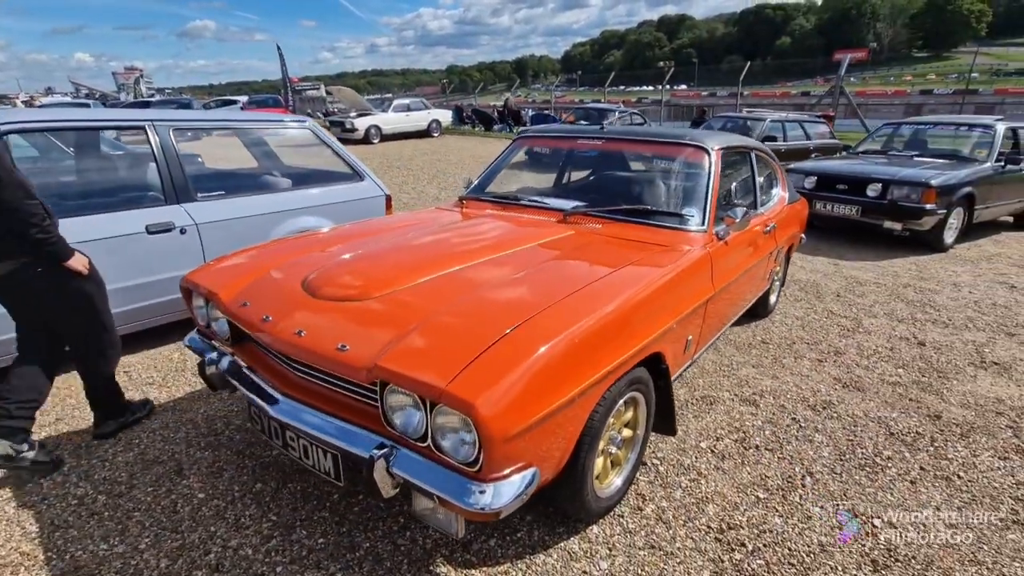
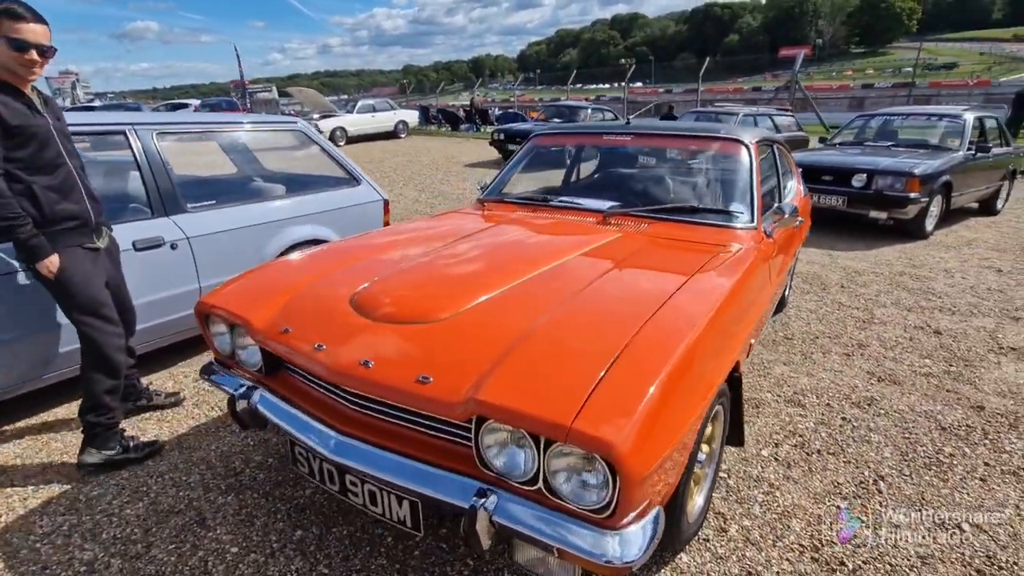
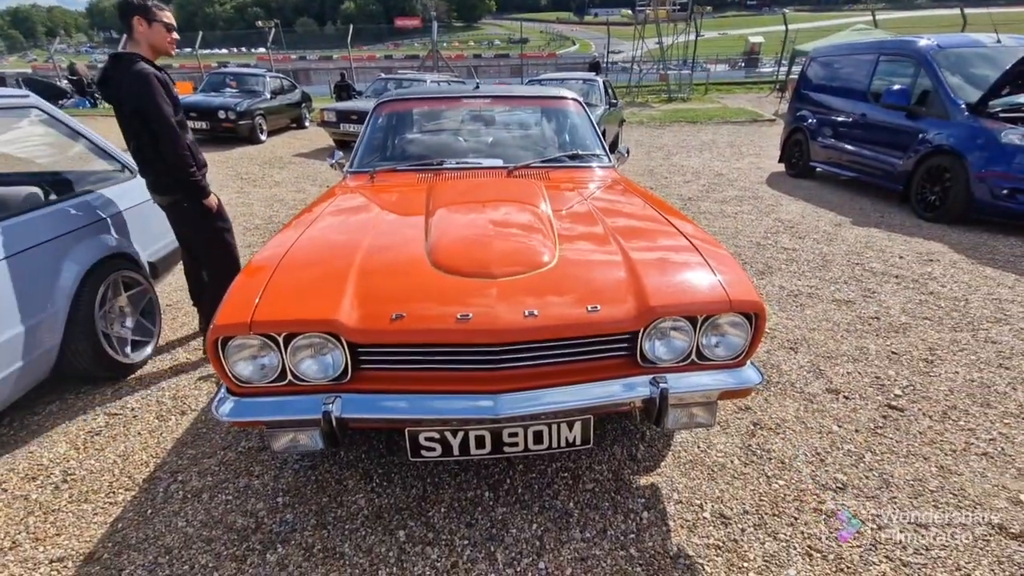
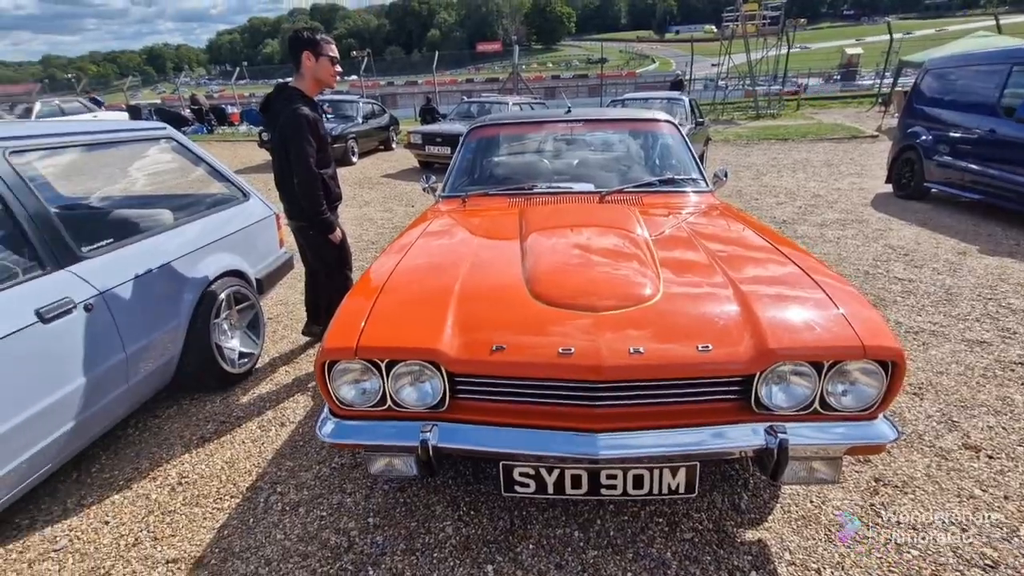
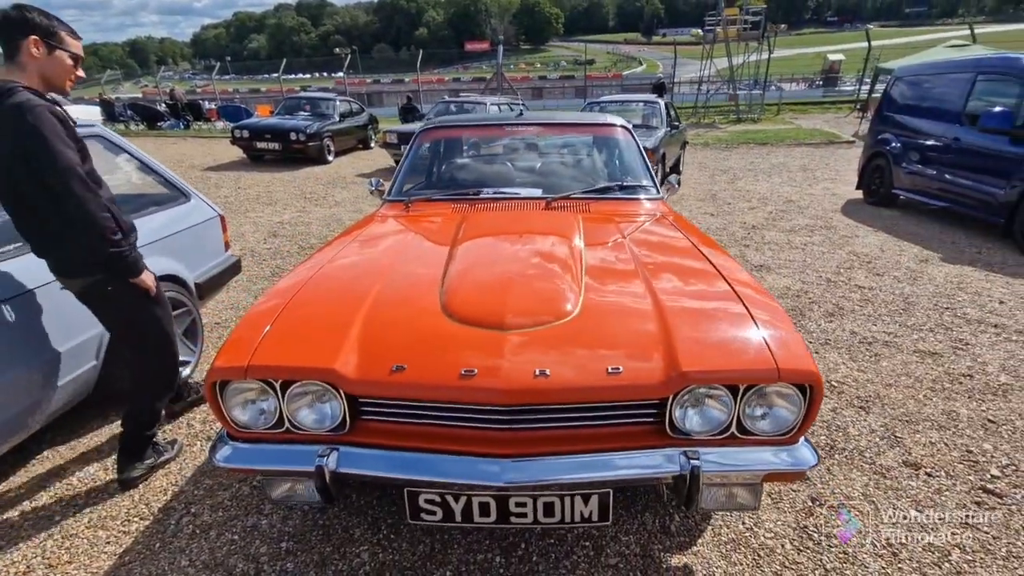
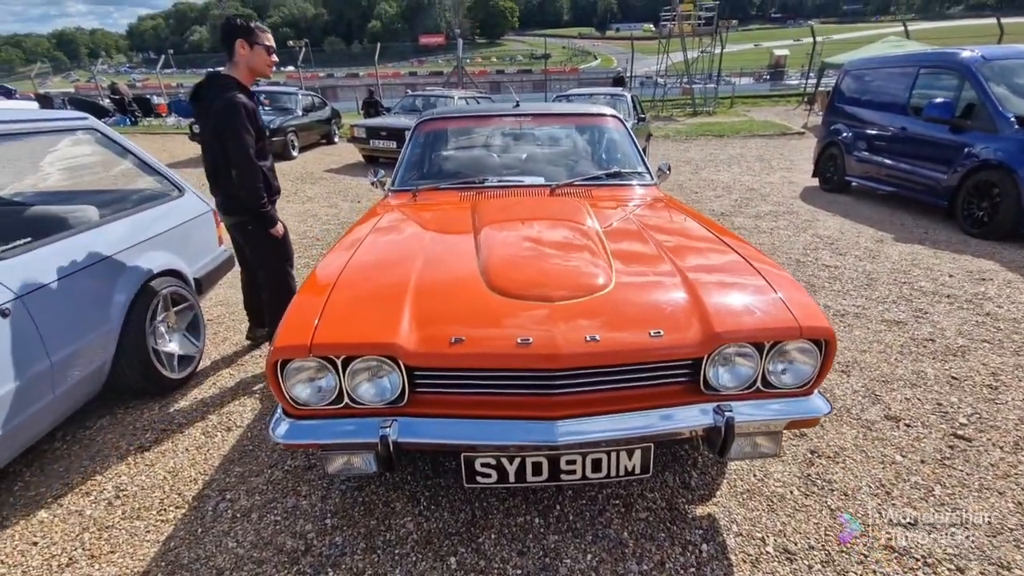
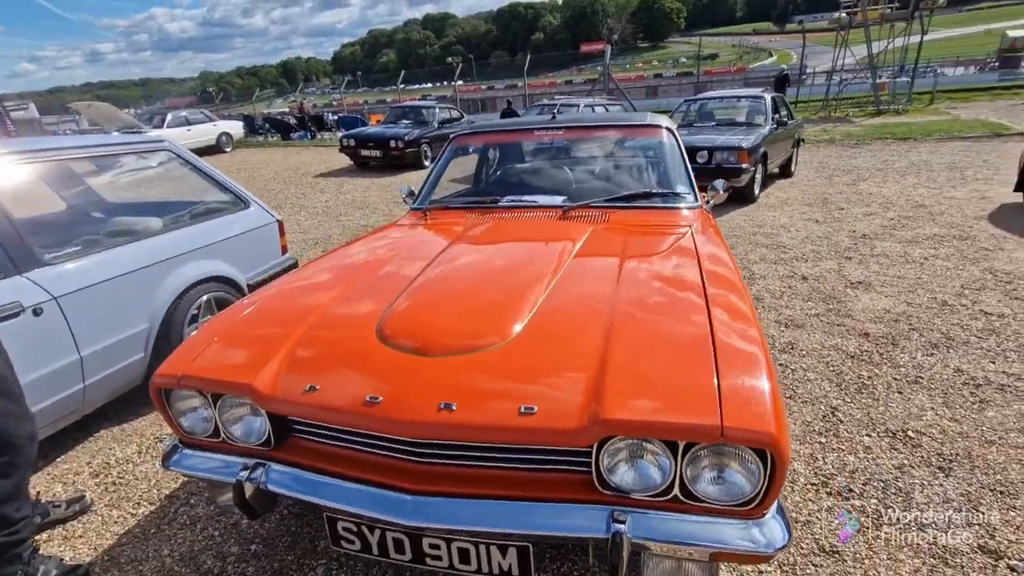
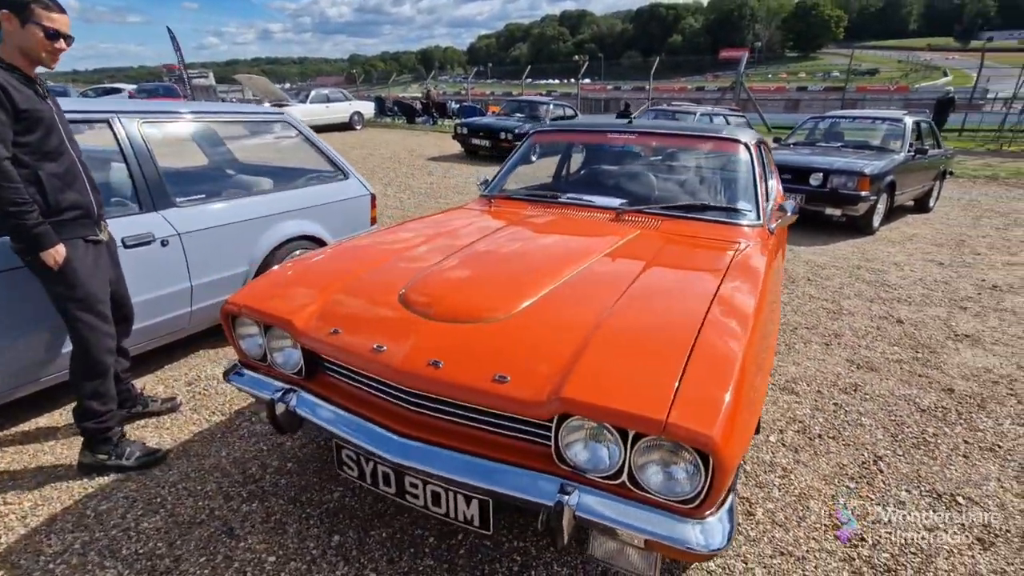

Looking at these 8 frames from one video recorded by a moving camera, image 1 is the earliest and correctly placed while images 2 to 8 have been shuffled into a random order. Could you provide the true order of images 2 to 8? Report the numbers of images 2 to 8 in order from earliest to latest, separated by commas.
2, 8, 7, 5, 3, 6, 4
